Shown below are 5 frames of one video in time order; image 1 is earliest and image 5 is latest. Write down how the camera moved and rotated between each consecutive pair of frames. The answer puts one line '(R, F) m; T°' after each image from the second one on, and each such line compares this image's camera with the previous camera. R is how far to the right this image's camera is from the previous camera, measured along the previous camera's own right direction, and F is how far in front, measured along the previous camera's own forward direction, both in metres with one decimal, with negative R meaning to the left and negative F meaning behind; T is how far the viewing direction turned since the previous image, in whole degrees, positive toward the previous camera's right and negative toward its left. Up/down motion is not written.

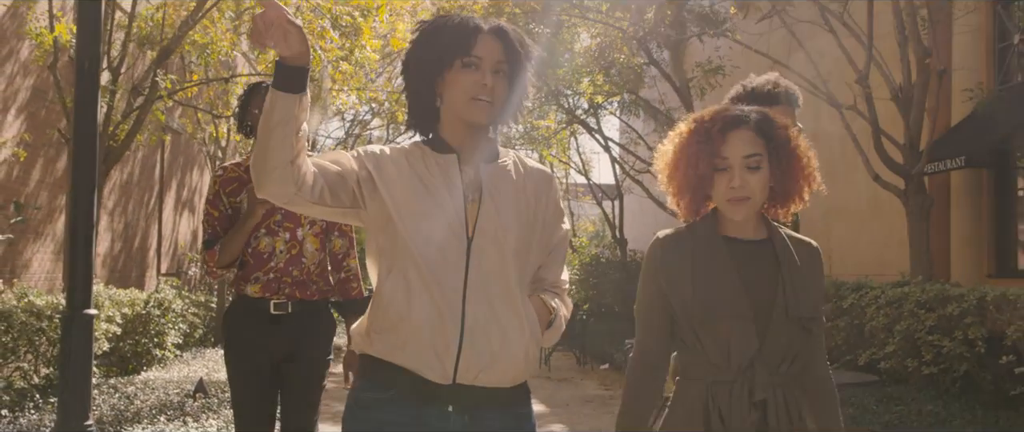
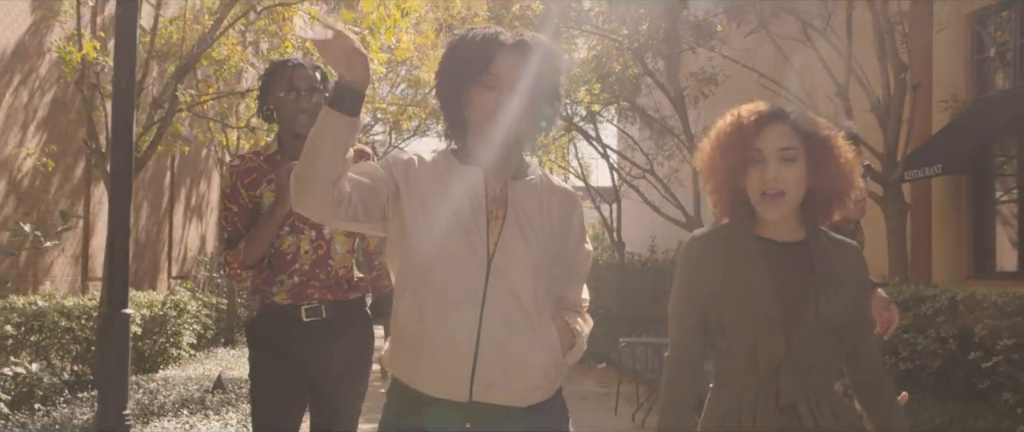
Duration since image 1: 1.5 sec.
(0.0, -0.5) m; 0°
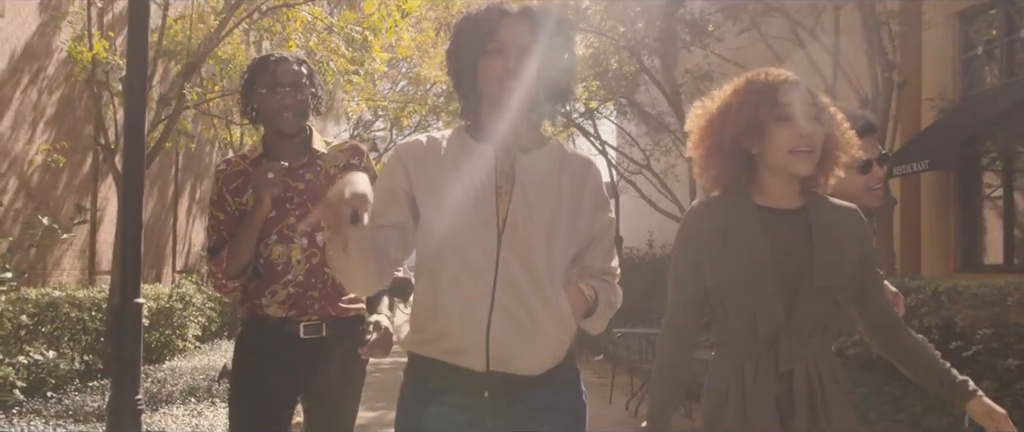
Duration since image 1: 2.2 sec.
(0.0, -0.3) m; 0°
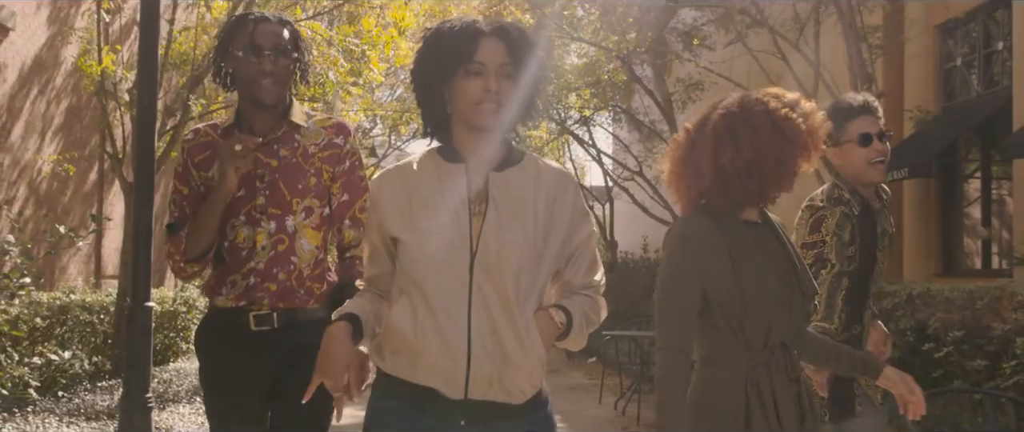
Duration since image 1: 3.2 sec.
(+0.1, -0.4) m; 0°
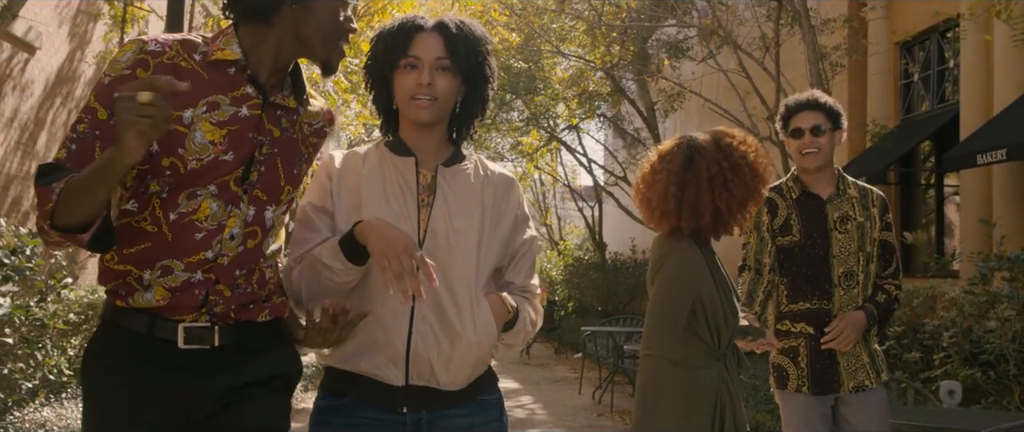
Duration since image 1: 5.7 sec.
(+0.1, -0.9) m; 0°
